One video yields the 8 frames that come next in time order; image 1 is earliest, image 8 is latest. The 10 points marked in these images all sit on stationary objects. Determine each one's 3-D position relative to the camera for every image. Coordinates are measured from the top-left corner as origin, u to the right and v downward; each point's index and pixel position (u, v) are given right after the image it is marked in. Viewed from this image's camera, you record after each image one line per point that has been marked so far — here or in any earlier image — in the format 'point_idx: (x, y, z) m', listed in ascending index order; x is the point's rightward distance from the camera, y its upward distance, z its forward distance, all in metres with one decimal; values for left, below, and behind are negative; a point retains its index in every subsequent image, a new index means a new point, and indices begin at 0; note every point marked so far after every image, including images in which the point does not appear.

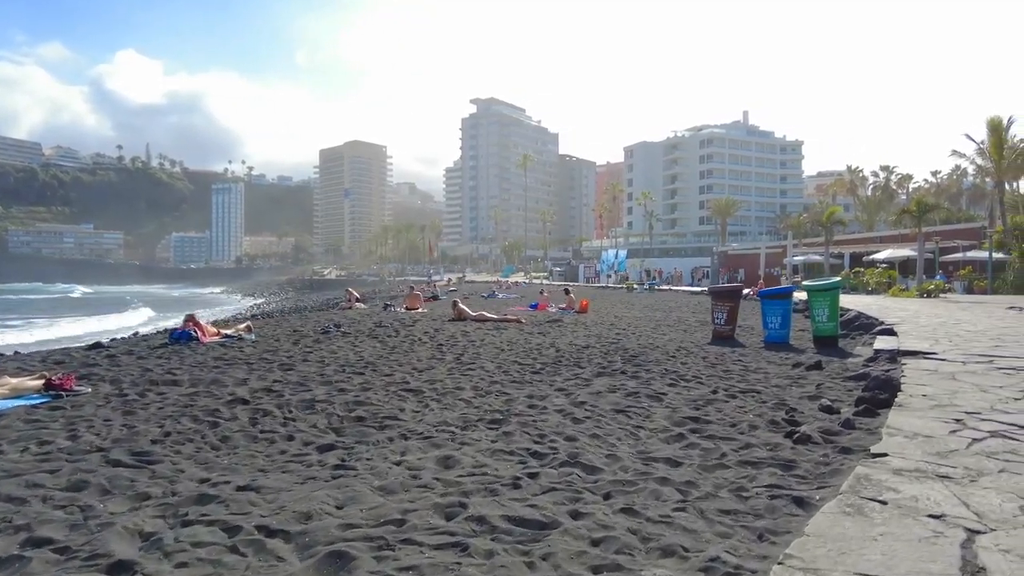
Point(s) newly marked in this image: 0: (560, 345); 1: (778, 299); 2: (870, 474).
0: (+0.9, -1.0, +12.1) m
1: (+5.7, -0.2, +14.2) m
2: (+2.1, -1.1, +3.9) m
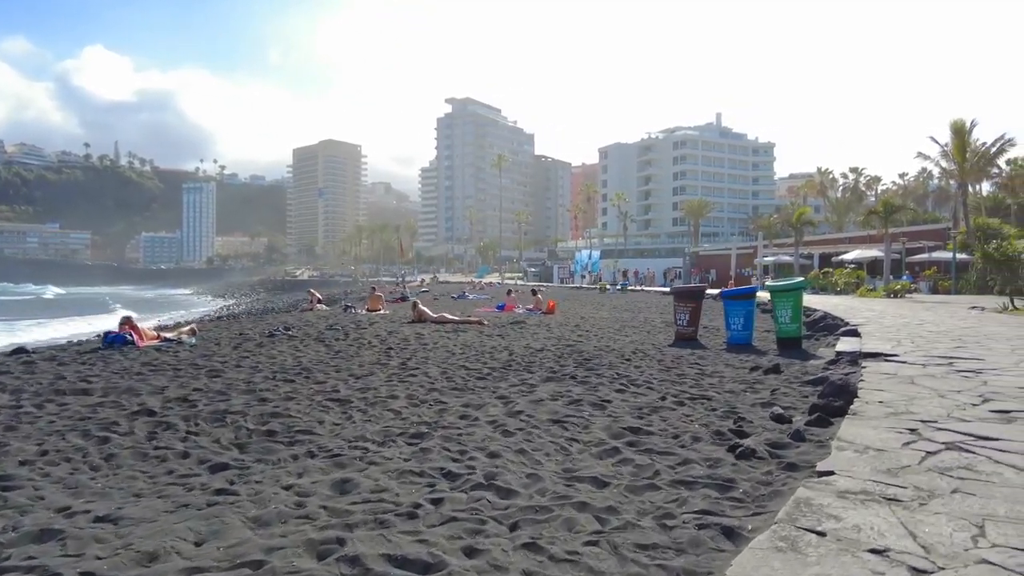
0: (0.0, -1.0, +11.6) m
1: (+4.8, -0.2, +13.9) m
2: (+1.6, -1.1, +3.5) m
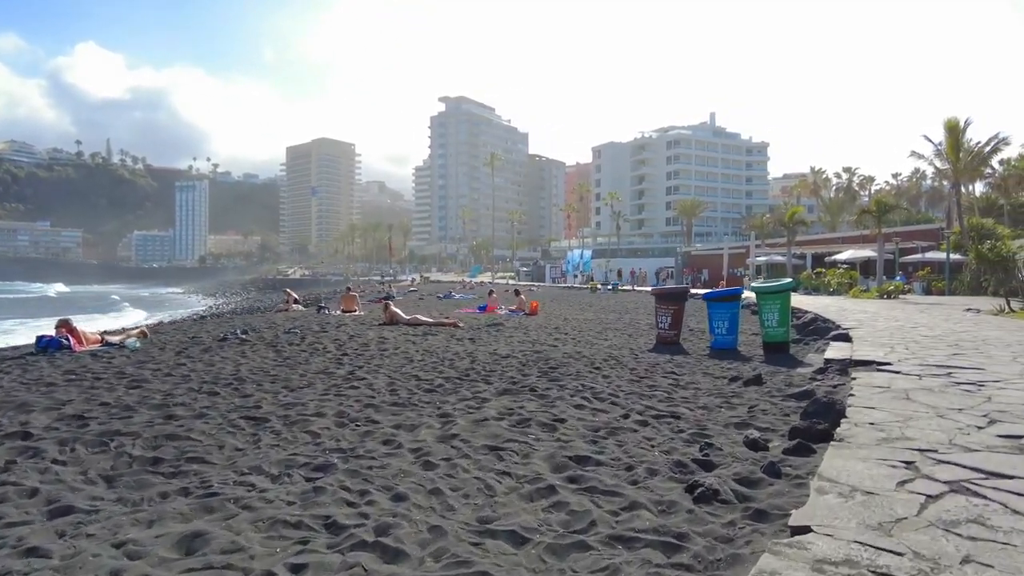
0: (-0.5, -1.1, +10.8) m
1: (+4.2, -0.3, +13.1) m
2: (+1.1, -1.1, +2.6) m
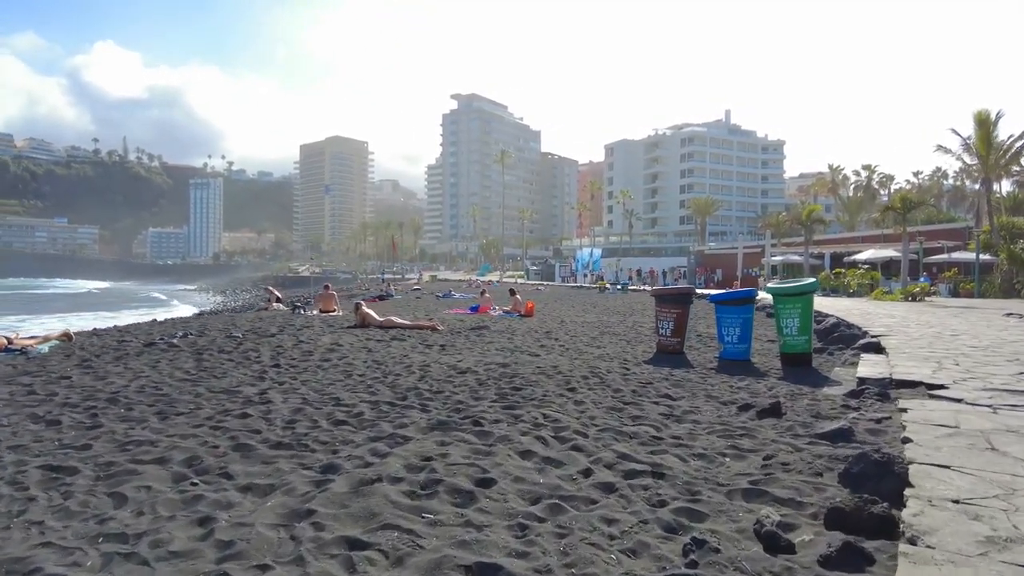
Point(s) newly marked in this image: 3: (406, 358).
0: (-1.0, -1.1, +9.0) m
1: (+3.8, -0.3, +11.2) m
2: (+0.4, -1.1, +0.8) m
3: (-1.6, -1.1, +9.8) m
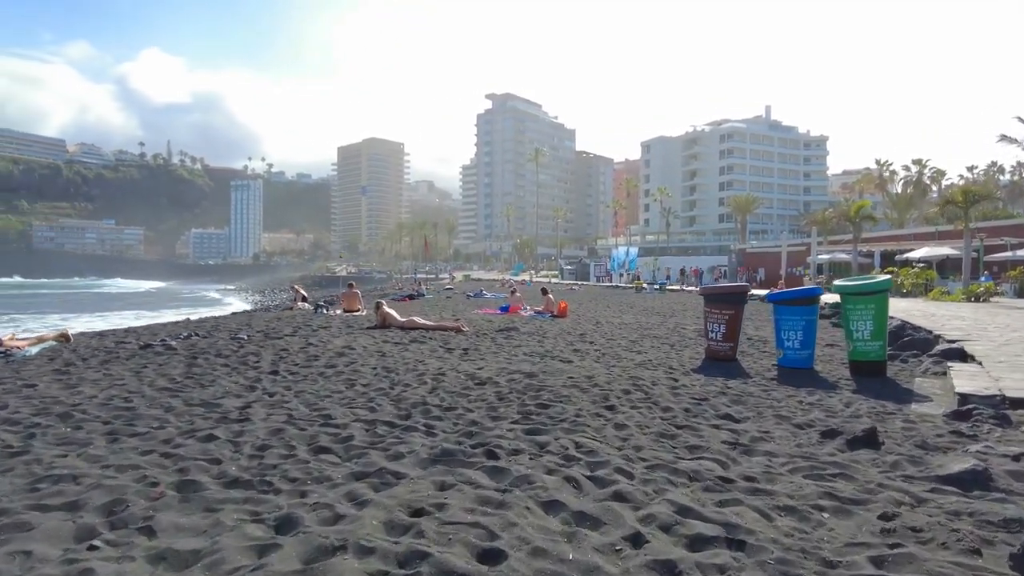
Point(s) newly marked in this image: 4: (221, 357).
0: (-0.7, -1.0, +7.9) m
1: (+4.2, -0.2, +9.8) m
2: (+0.3, -1.1, -0.4) m
3: (-1.2, -1.0, +8.7) m
4: (-4.0, -0.9, +9.1) m
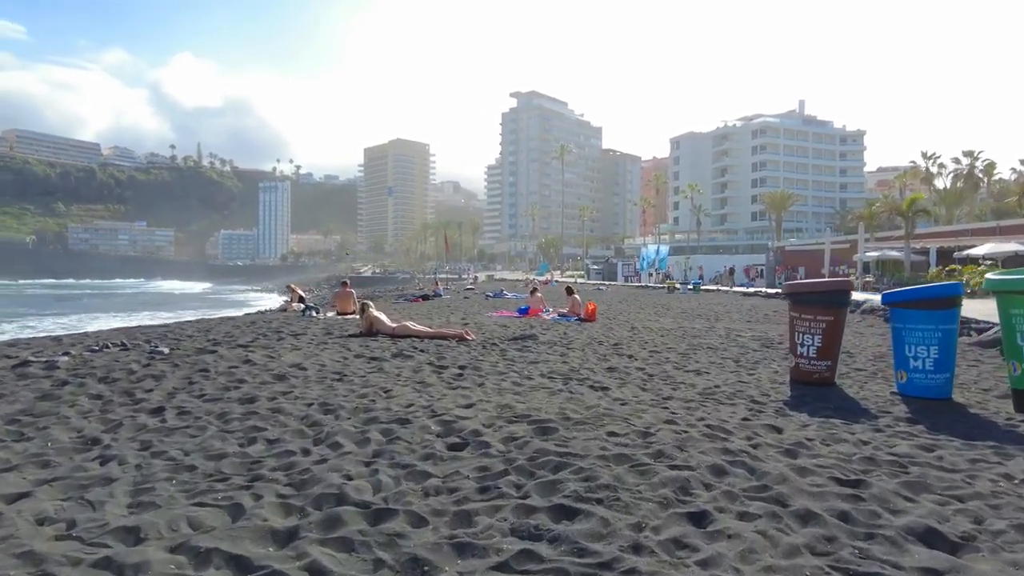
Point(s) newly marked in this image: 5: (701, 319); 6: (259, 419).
0: (-0.6, -1.0, +5.0) m
1: (+4.3, -0.2, +6.8) m
2: (0.0, -1.1, -3.3) m
3: (-1.1, -1.0, +5.8) m
4: (-3.9, -0.9, +6.4) m
5: (+5.6, -0.9, +19.4) m
6: (-2.0, -1.0, +5.2) m
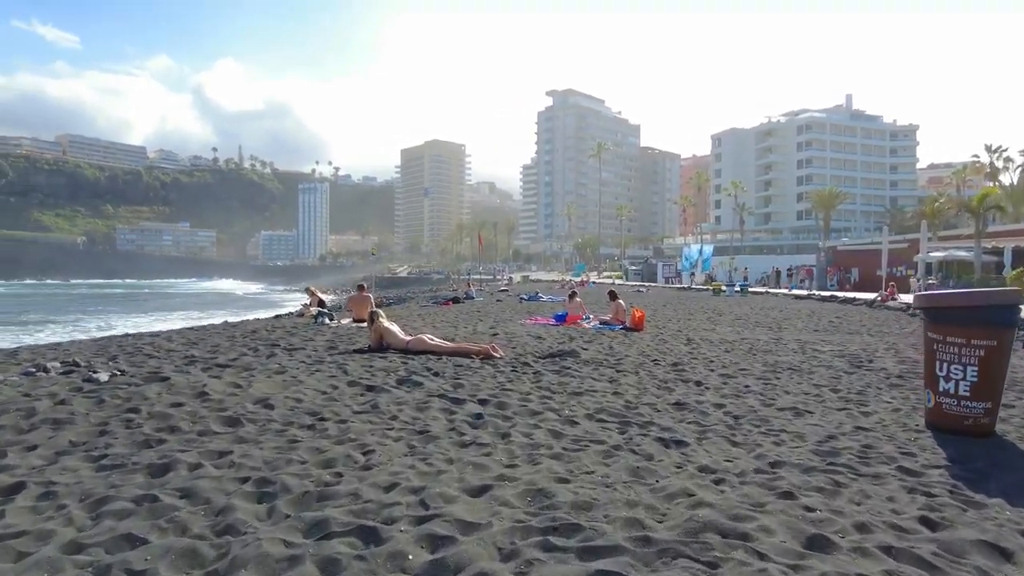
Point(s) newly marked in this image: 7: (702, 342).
0: (-0.5, -1.1, +3.1) m
1: (+4.6, -0.3, +4.6) m
2: (-0.2, -1.1, -5.3) m
3: (-0.9, -1.1, +3.9) m
4: (-3.6, -1.0, +4.6) m
5: (+6.5, -1.0, +17.1) m
6: (-1.8, -1.1, +3.3) m
7: (+3.7, -1.0, +13.0) m
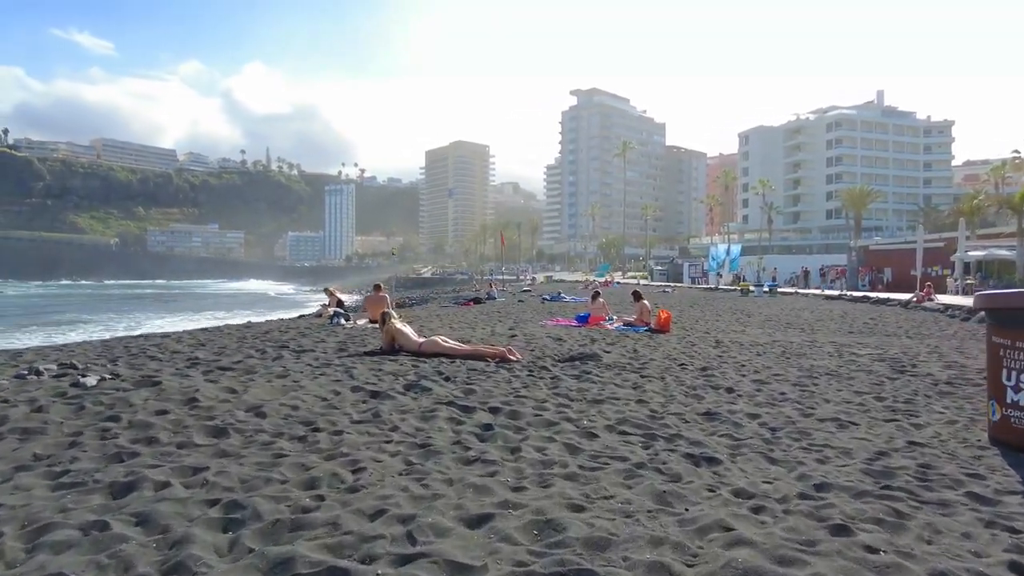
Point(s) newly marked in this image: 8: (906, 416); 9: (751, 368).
0: (-0.5, -1.1, +2.6) m
1: (+4.7, -0.3, +3.9) m
2: (-0.5, -1.1, -5.8) m
3: (-0.9, -1.1, +3.4) m
4: (-3.6, -1.0, +4.2) m
5: (+7.0, -1.0, +16.4) m
6: (-1.8, -1.1, +2.9) m
7: (+4.1, -1.0, +12.3) m
8: (+3.8, -1.2, +6.5) m
9: (+3.3, -1.1, +9.1) m
